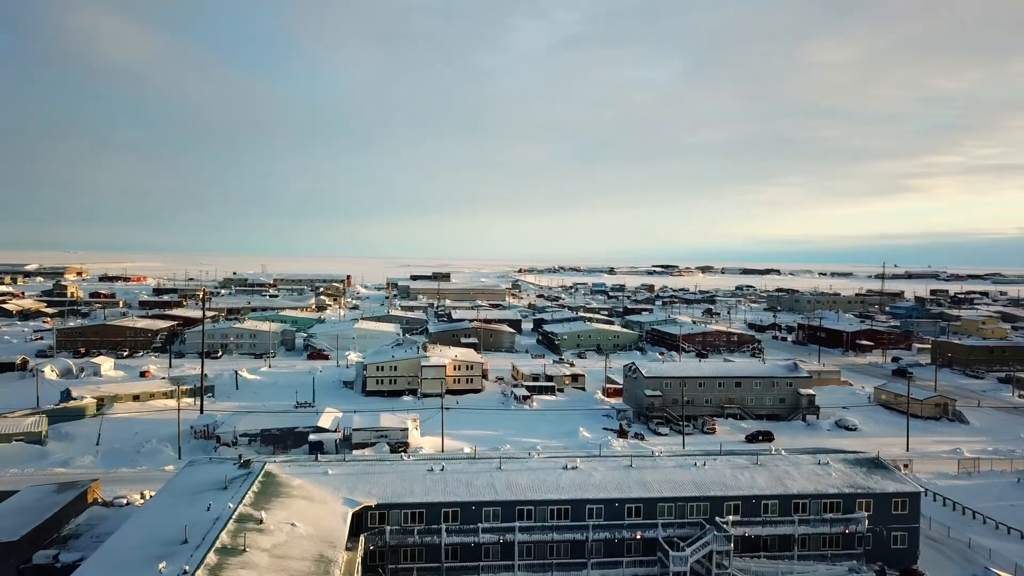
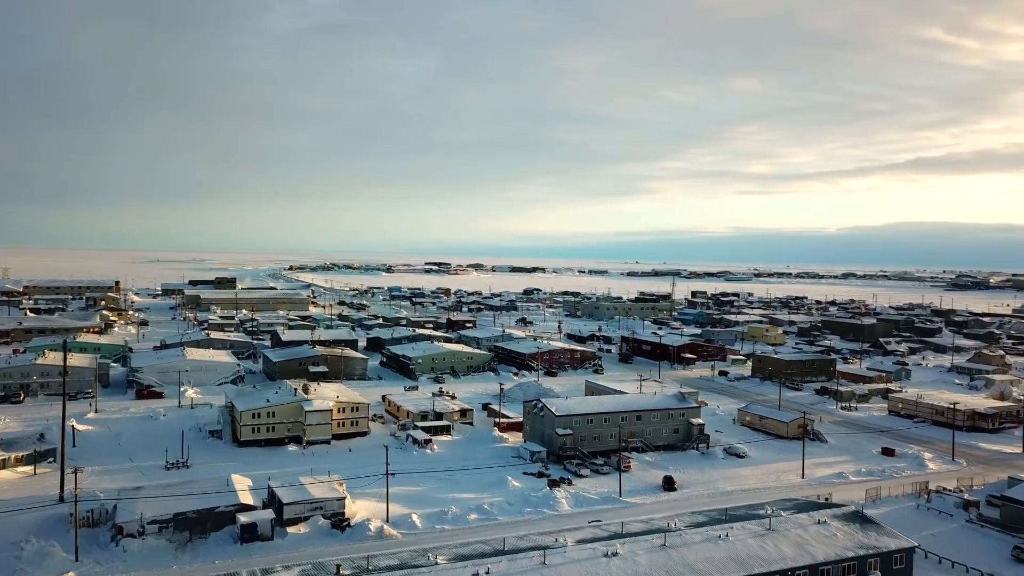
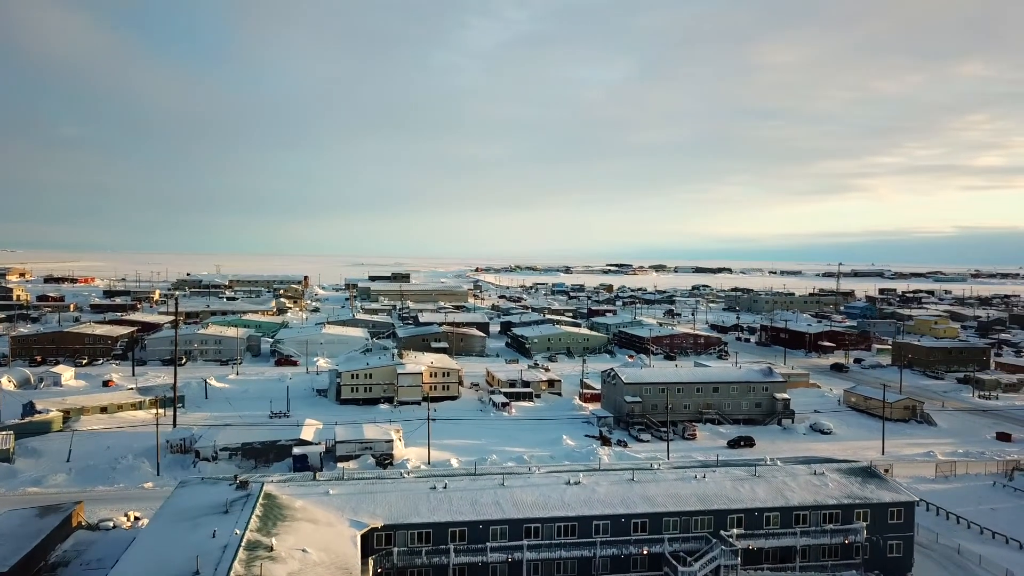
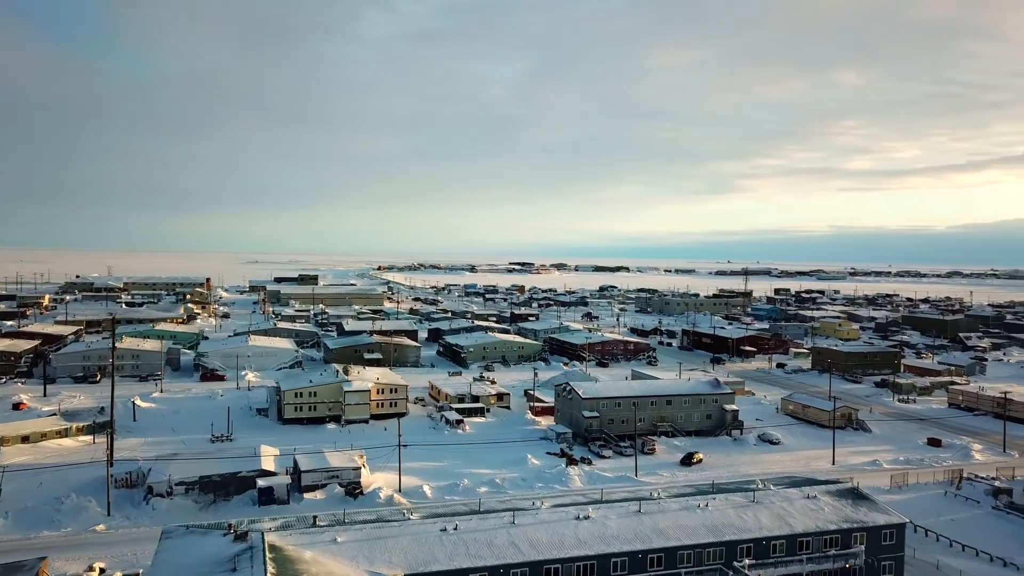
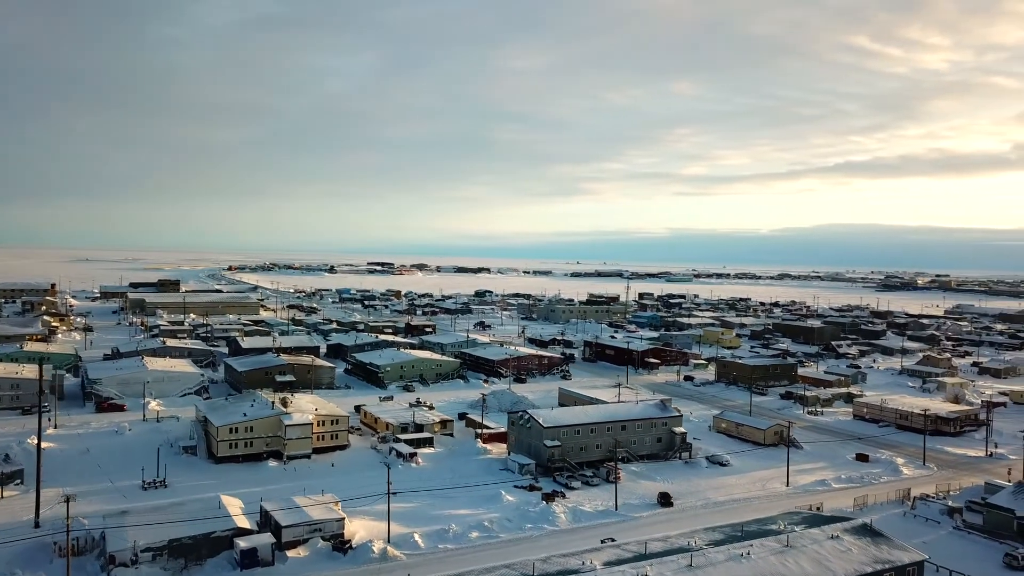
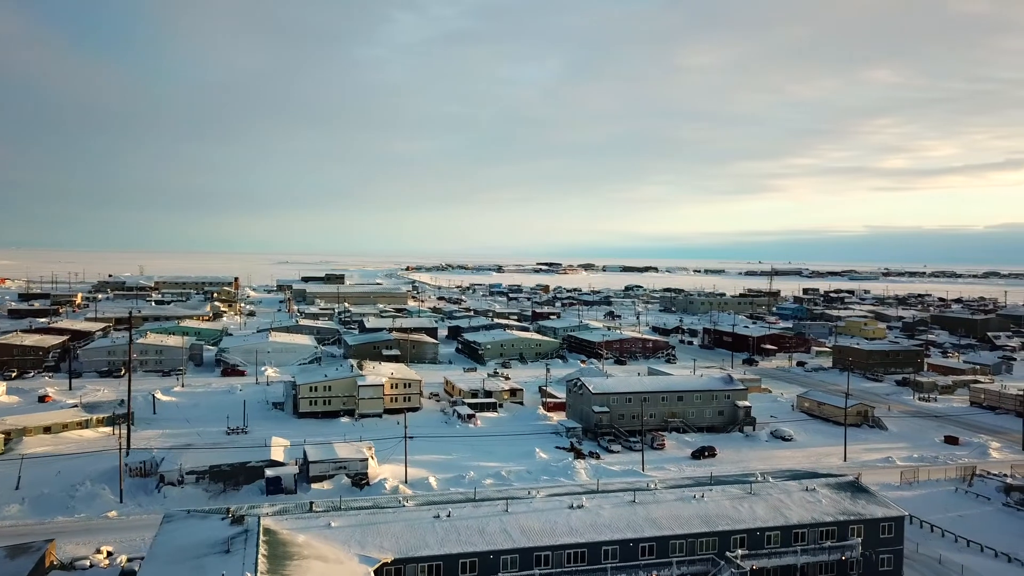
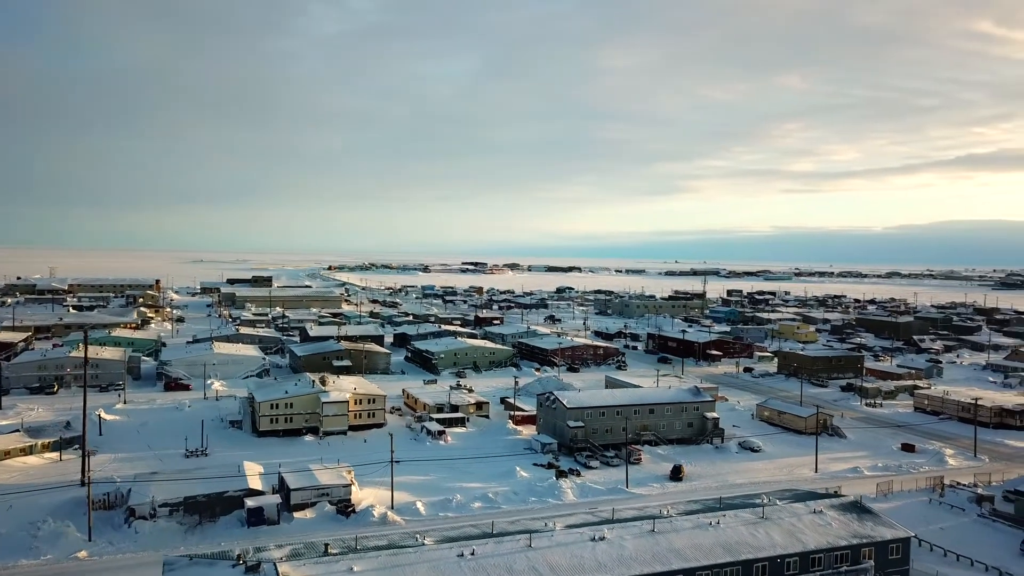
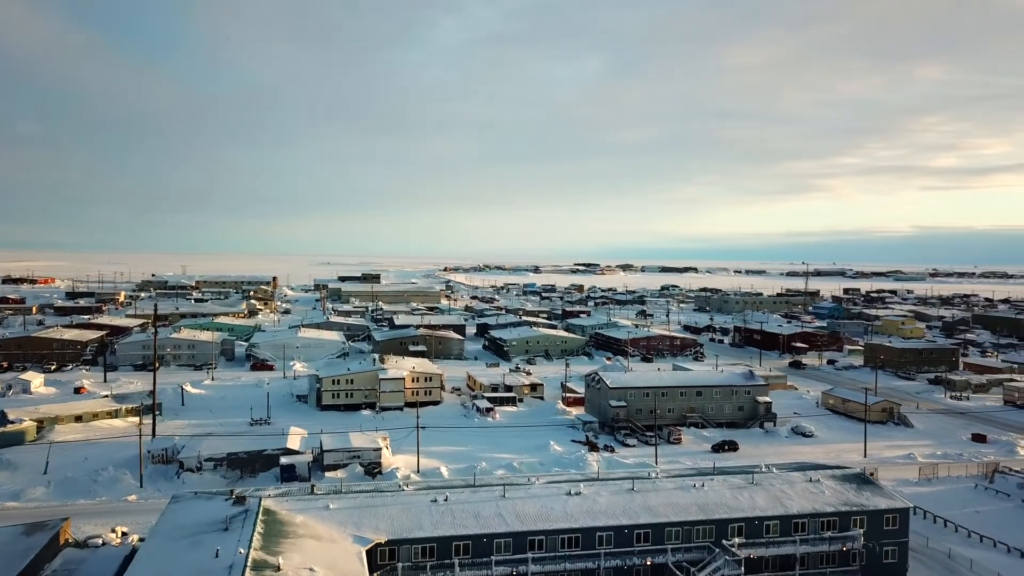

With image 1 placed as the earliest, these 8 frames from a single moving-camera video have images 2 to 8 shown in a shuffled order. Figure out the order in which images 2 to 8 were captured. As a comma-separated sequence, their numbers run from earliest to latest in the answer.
3, 8, 6, 4, 7, 2, 5
